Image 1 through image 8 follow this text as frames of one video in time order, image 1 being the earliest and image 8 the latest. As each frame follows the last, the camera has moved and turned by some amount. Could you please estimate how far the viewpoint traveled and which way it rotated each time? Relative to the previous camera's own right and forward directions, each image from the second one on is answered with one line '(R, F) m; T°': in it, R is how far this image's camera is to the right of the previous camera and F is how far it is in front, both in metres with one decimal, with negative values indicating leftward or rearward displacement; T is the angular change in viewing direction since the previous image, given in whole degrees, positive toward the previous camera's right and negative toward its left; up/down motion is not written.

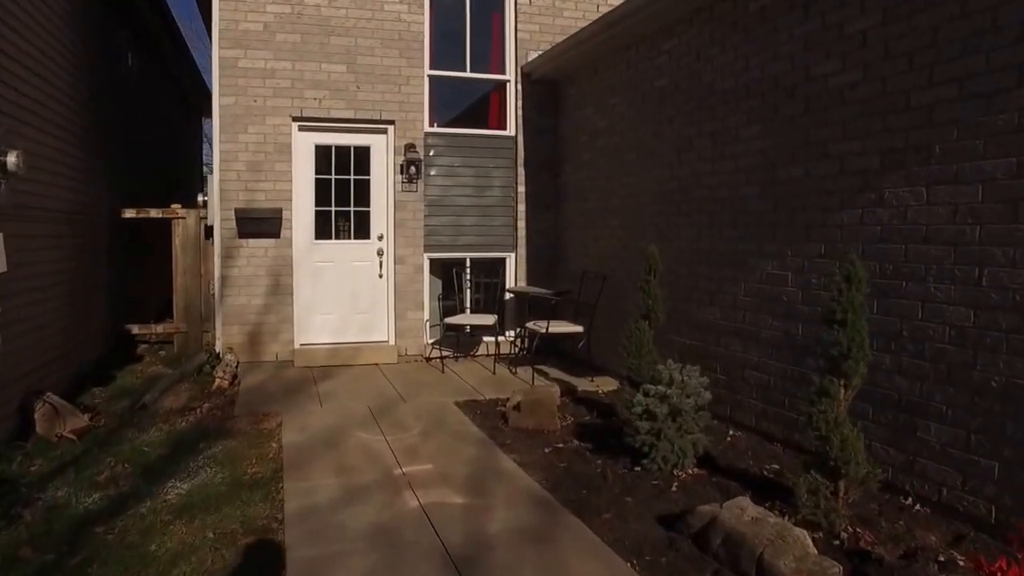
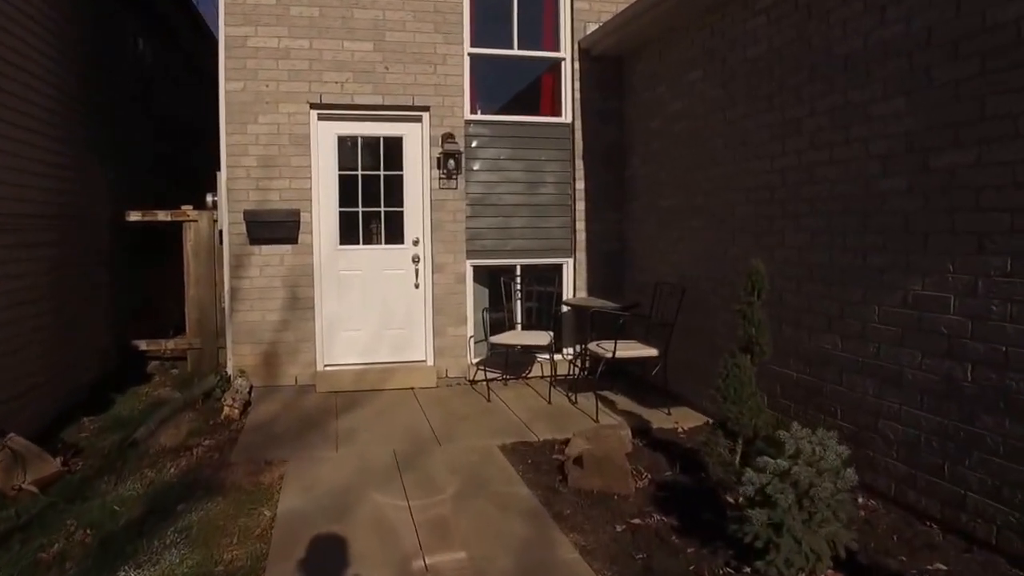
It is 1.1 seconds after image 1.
(0.0, +1.1) m; -4°
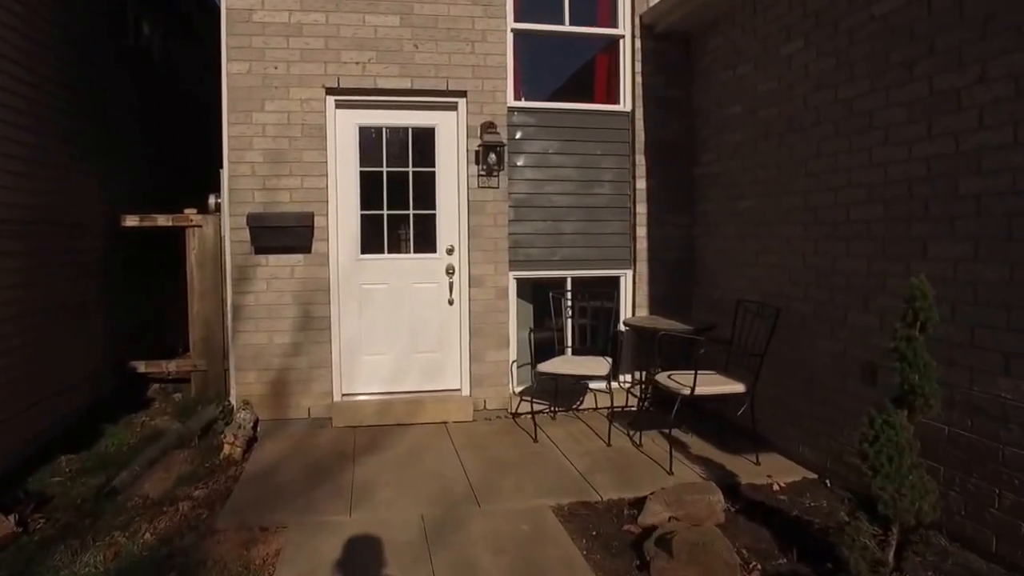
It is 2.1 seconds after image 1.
(-0.1, +1.0) m; -2°
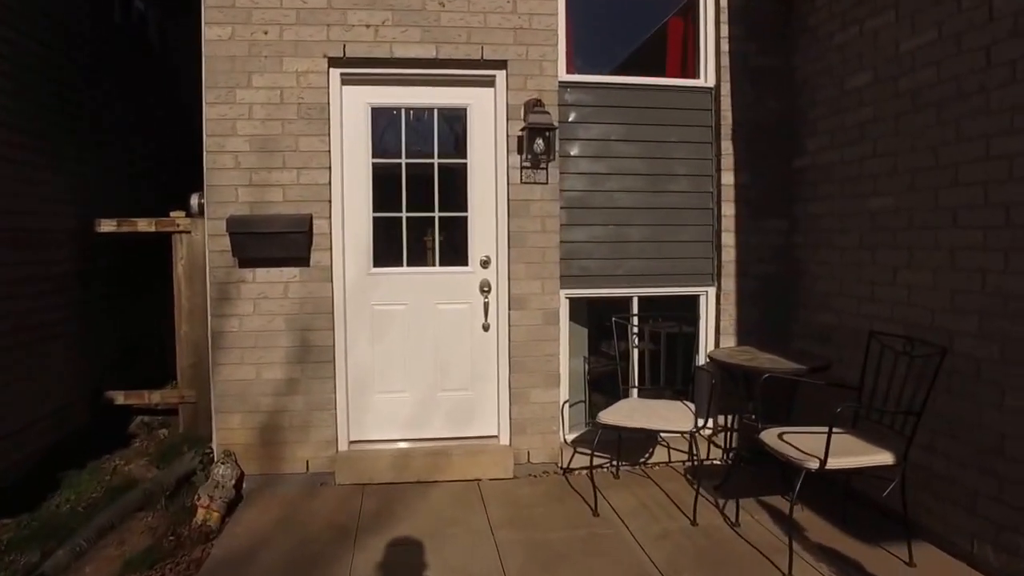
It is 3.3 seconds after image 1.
(-0.1, +1.2) m; -3°
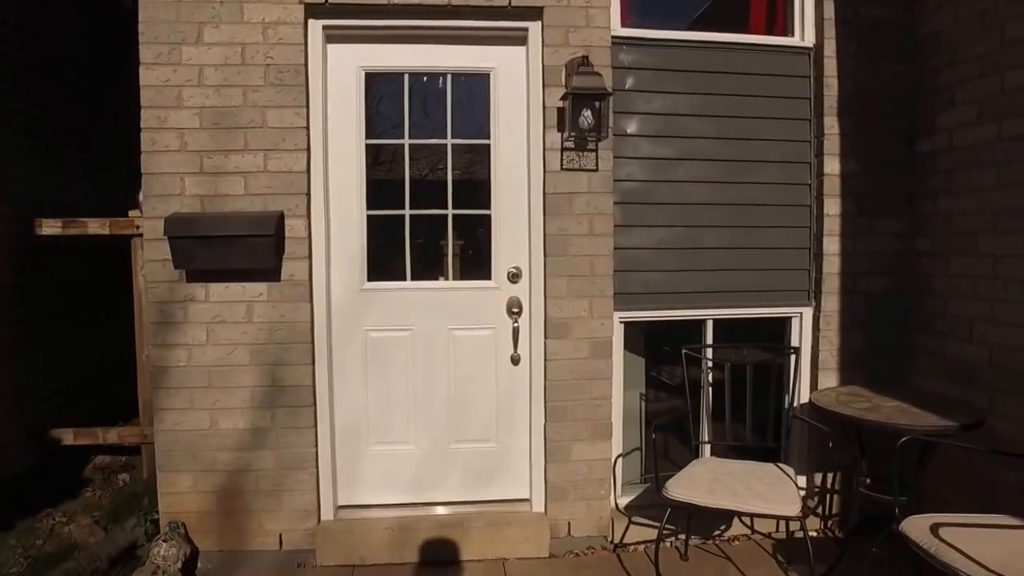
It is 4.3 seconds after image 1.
(-0.1, +1.1) m; -2°
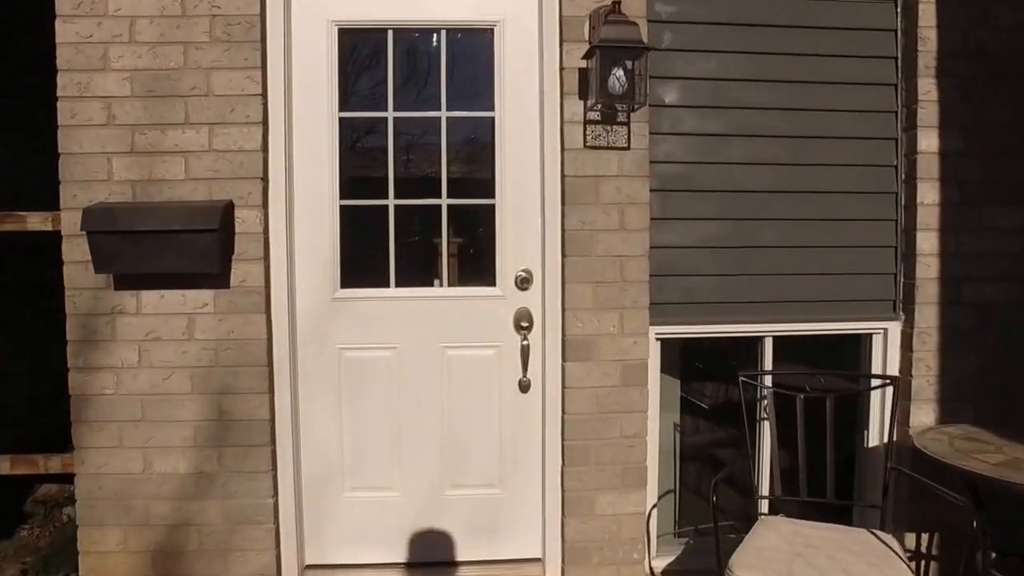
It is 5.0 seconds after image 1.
(0.0, +0.7) m; -1°
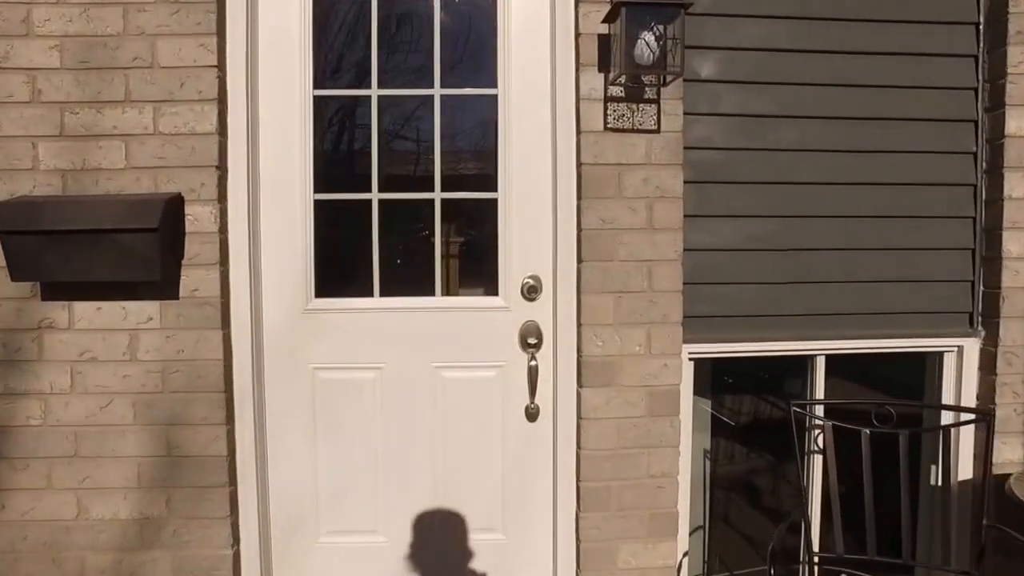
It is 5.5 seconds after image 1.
(0.0, +0.4) m; 0°
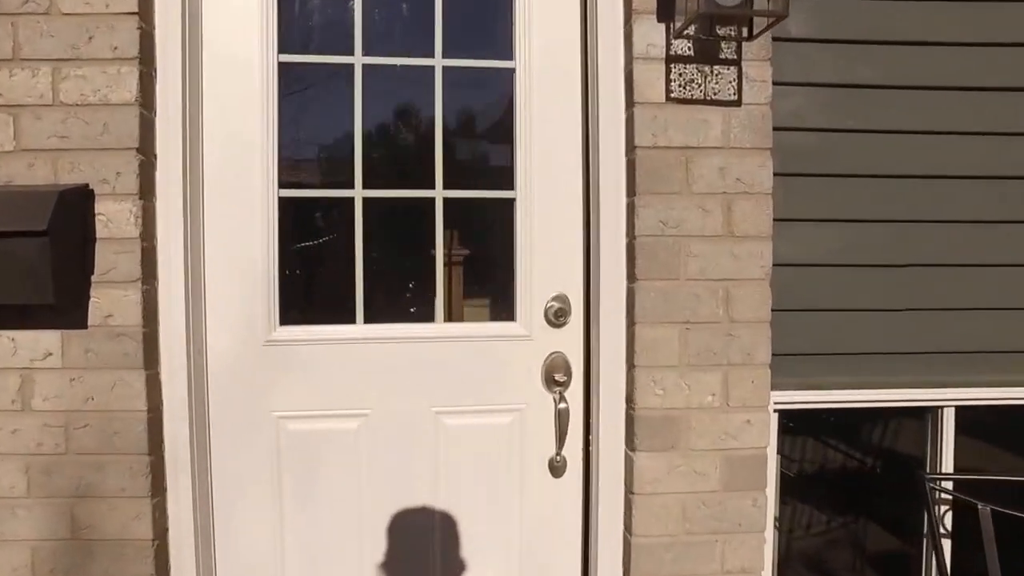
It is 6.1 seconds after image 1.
(0.0, +0.6) m; 0°
